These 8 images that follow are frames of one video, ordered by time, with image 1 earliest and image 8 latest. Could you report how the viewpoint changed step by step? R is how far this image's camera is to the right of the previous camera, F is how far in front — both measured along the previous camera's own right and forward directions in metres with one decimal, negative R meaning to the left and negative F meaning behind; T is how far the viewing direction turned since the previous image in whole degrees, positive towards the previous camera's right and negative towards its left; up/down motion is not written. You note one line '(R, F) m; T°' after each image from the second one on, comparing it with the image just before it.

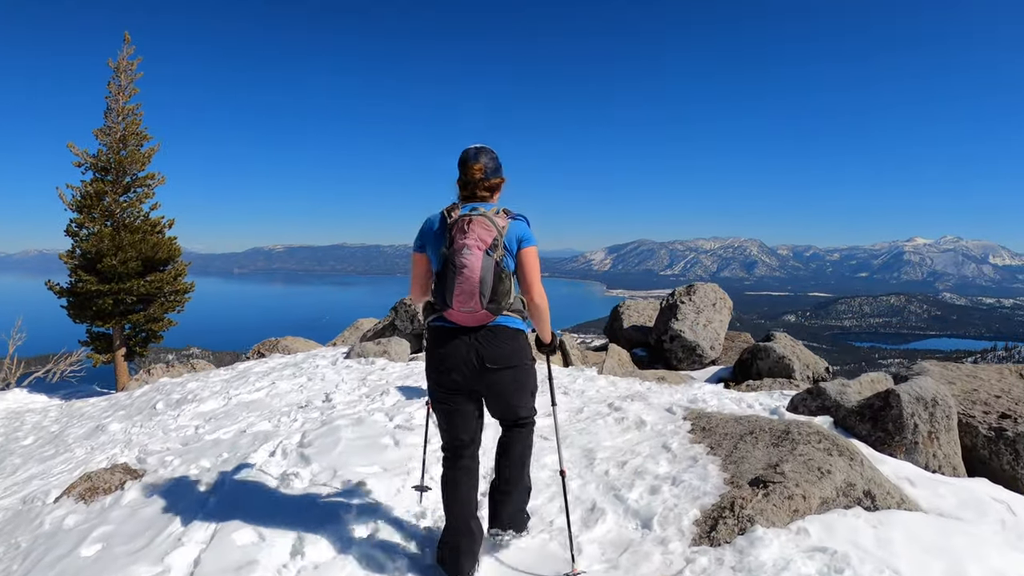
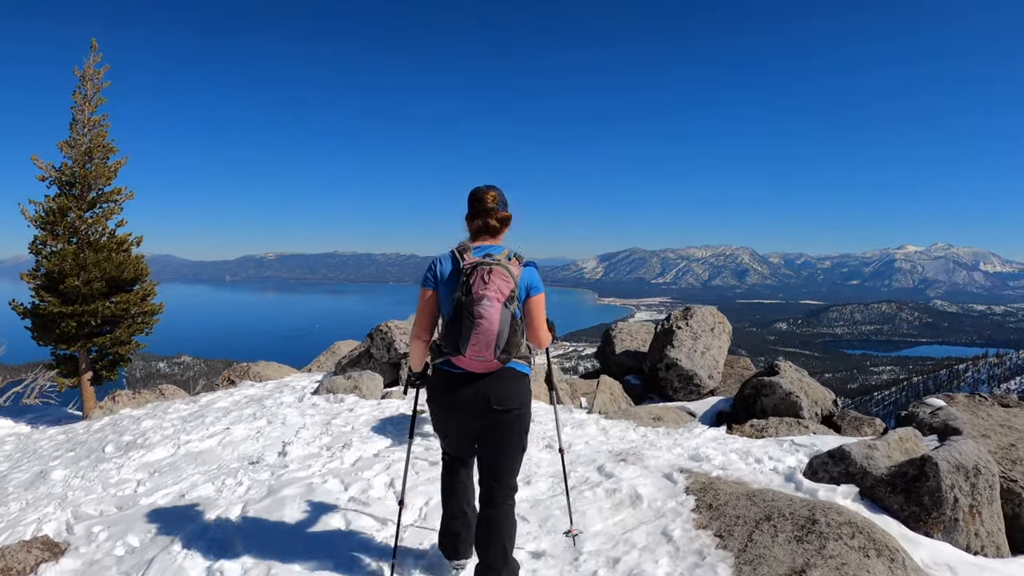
(+0.3, +1.1) m; +1°
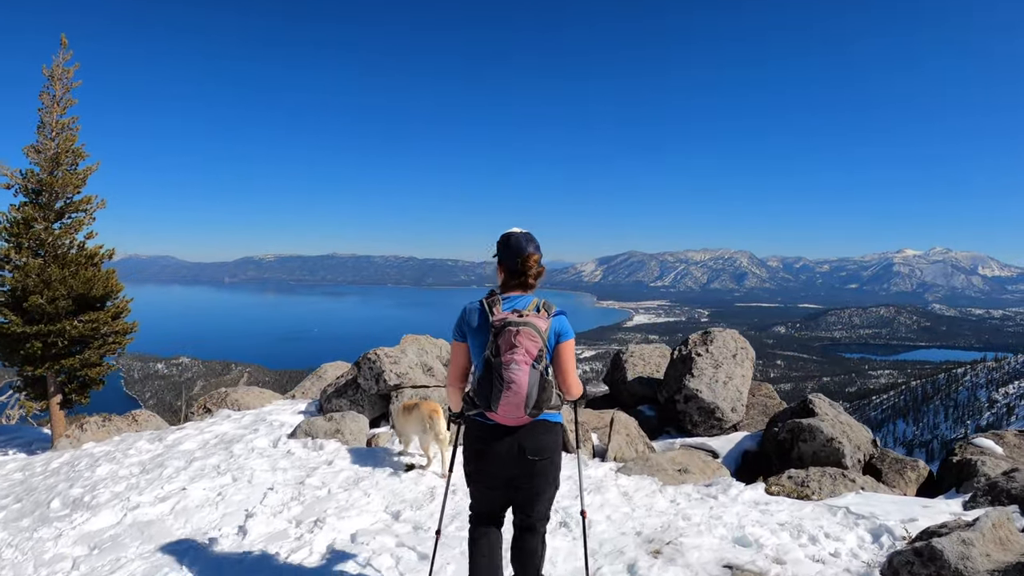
(-0.1, +1.5) m; 0°
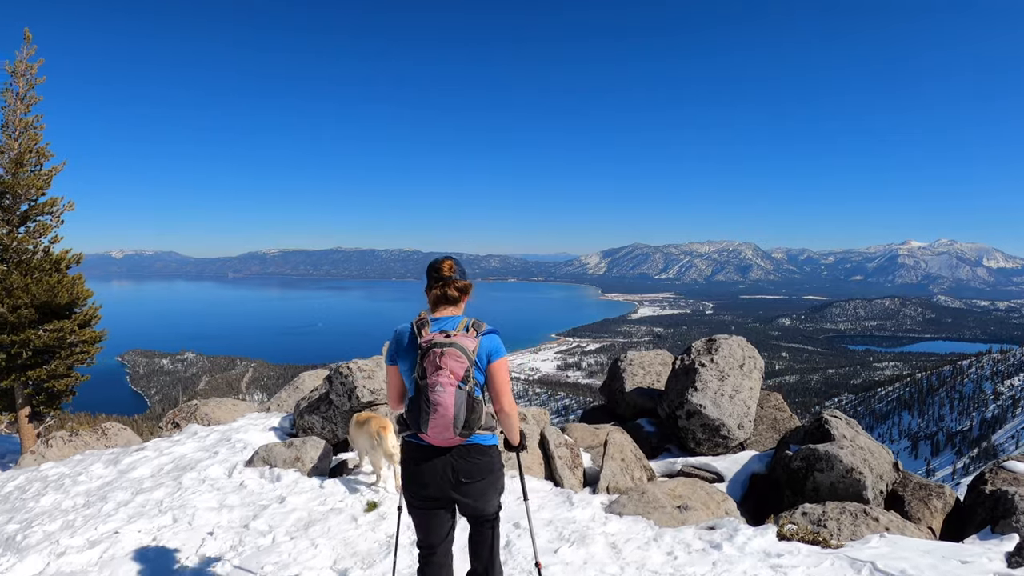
(+0.5, +1.2) m; 0°
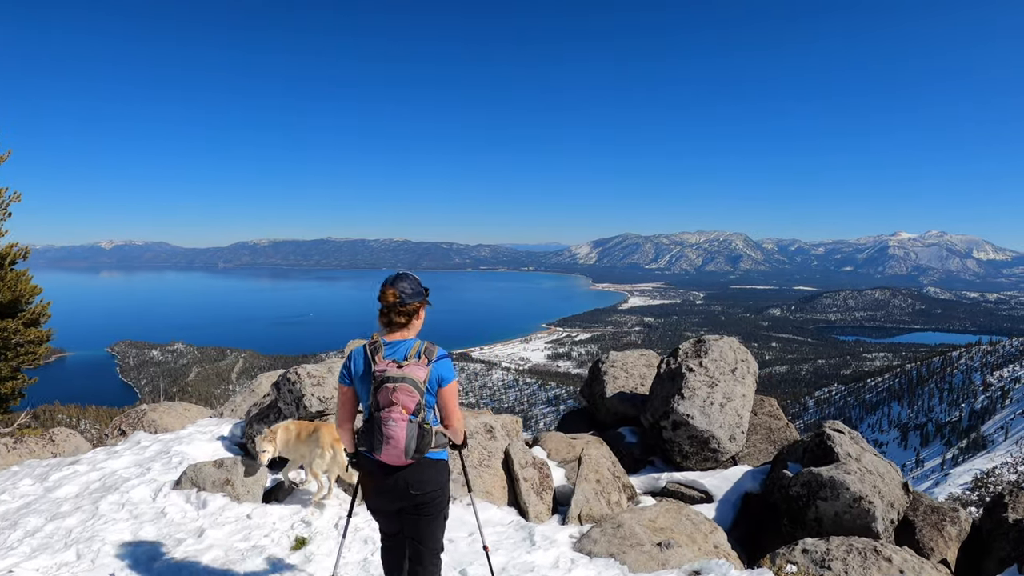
(+0.6, +1.3) m; +1°
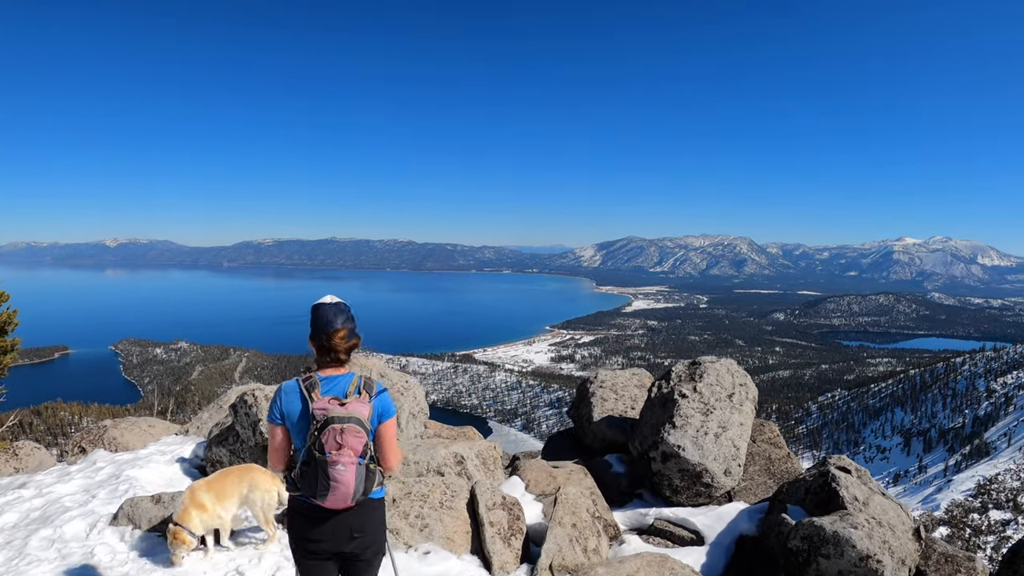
(+0.6, +0.9) m; 0°
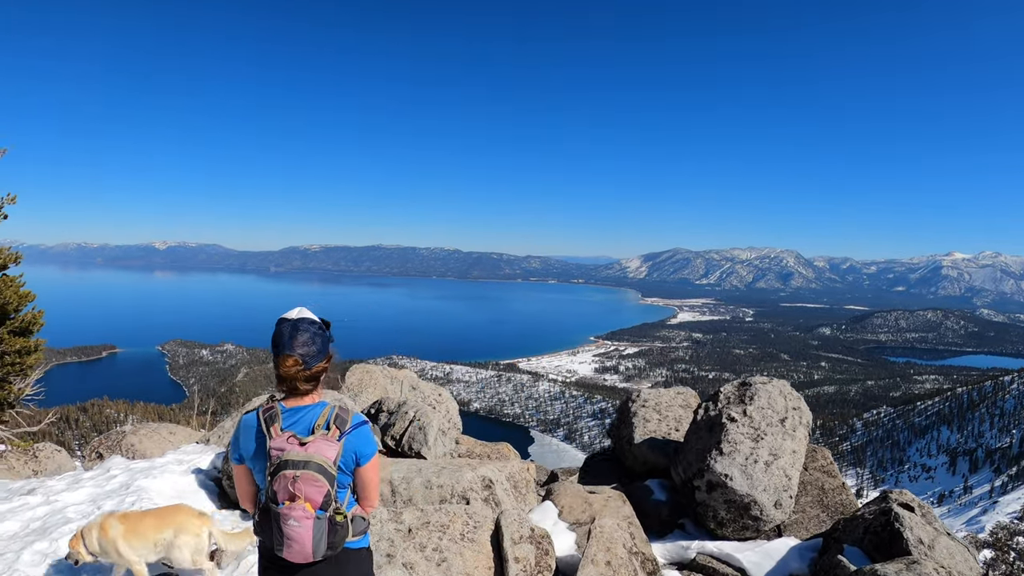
(-0.1, +0.9) m; -3°
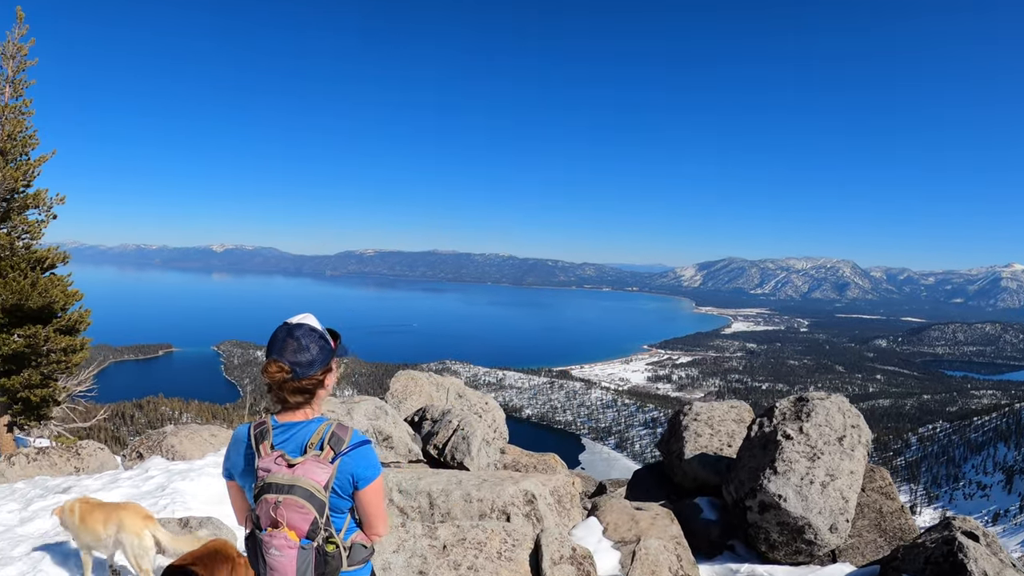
(-0.3, +0.6) m; -3°
